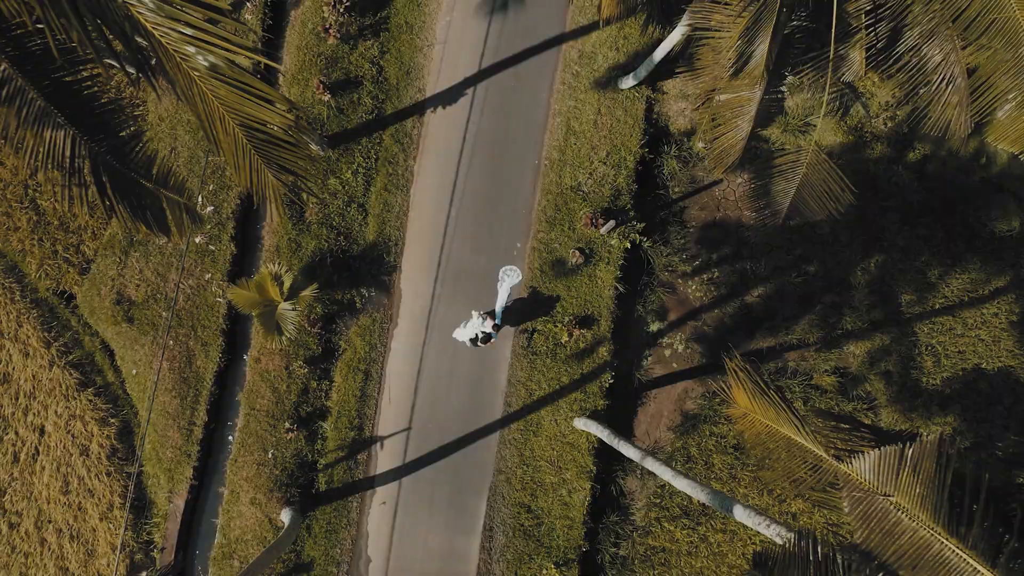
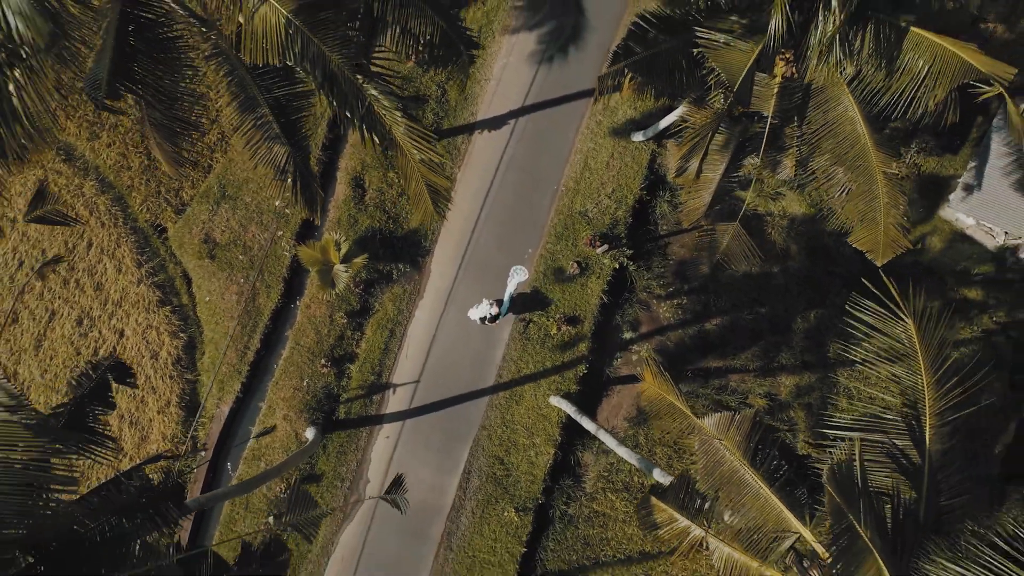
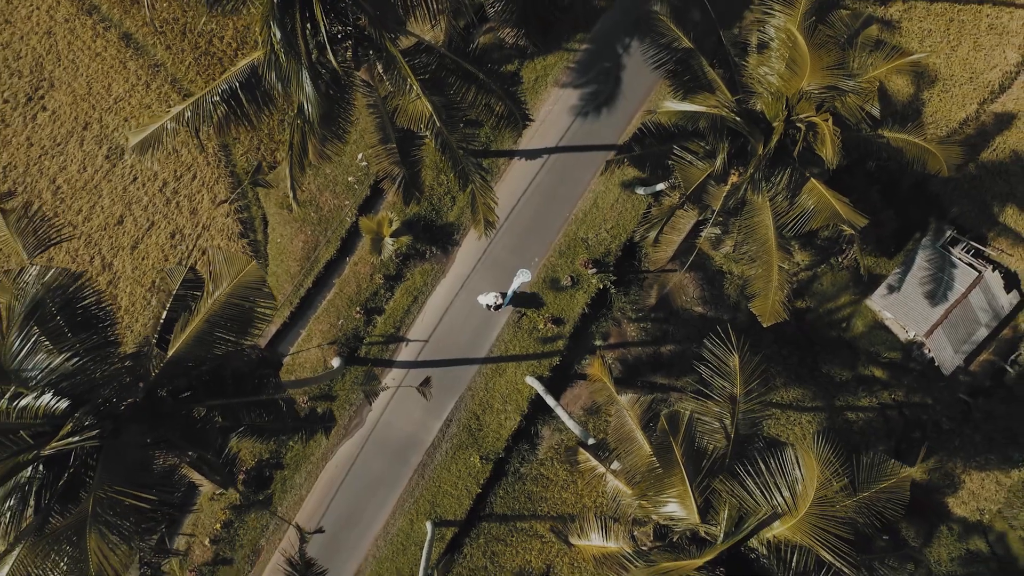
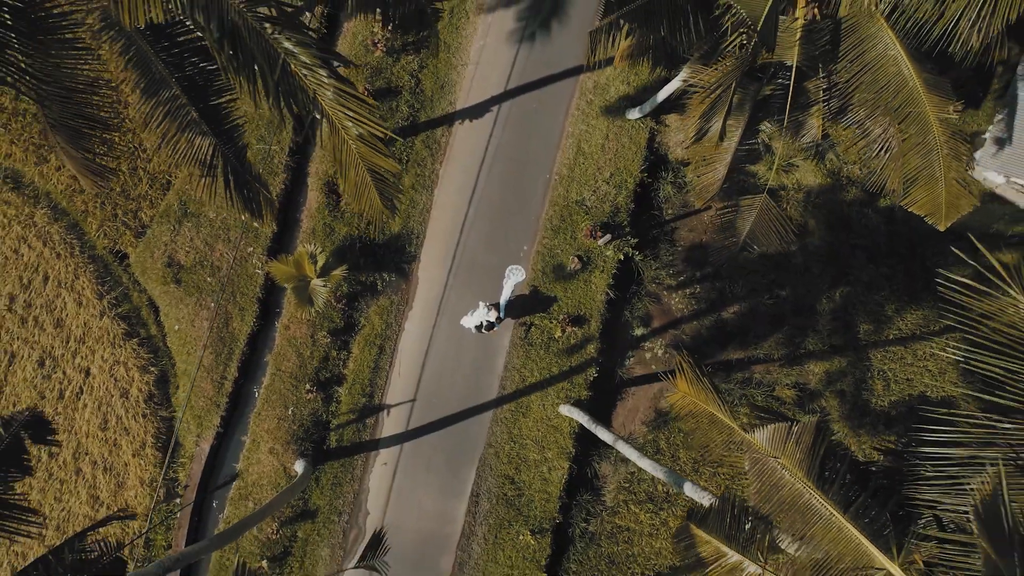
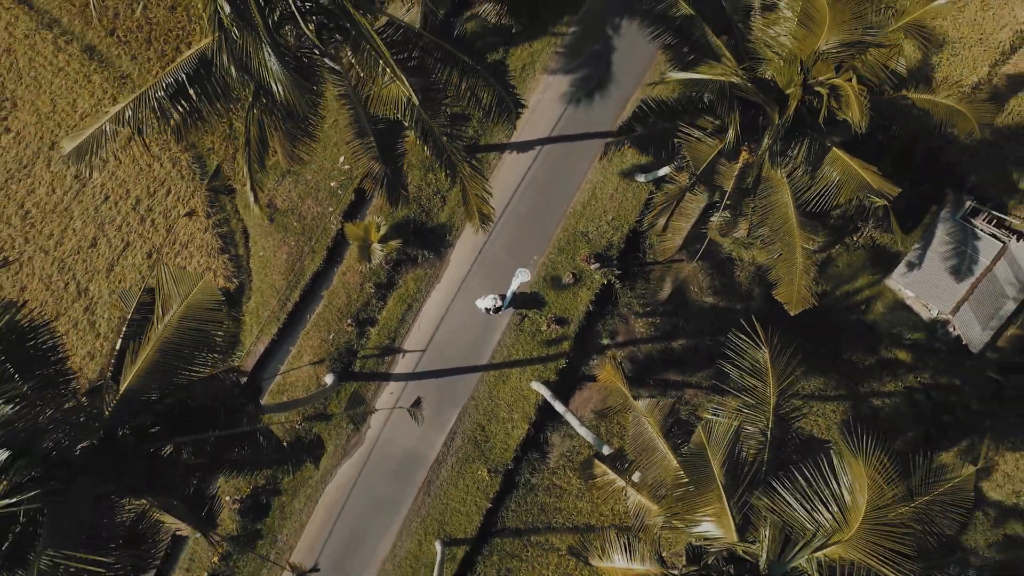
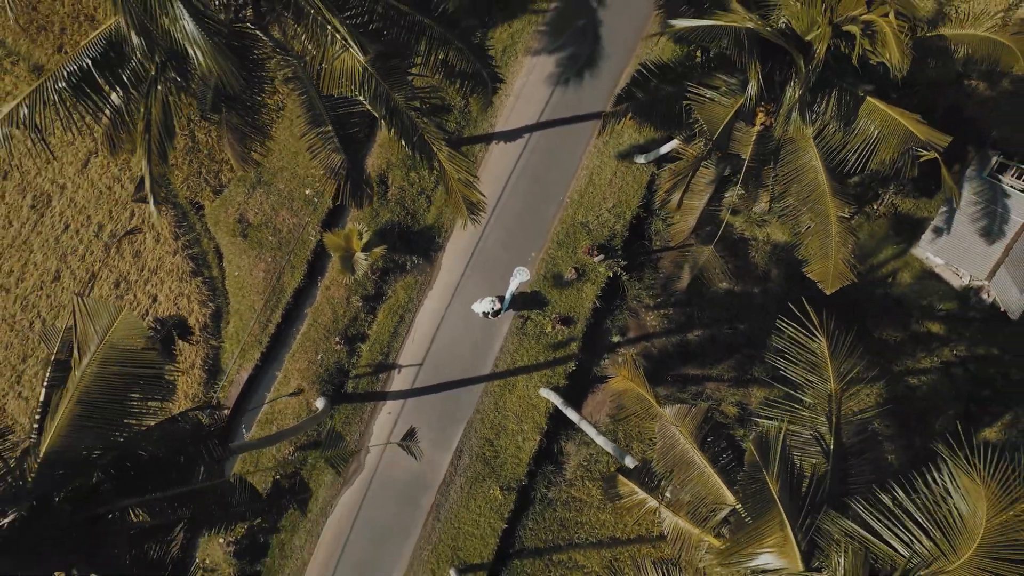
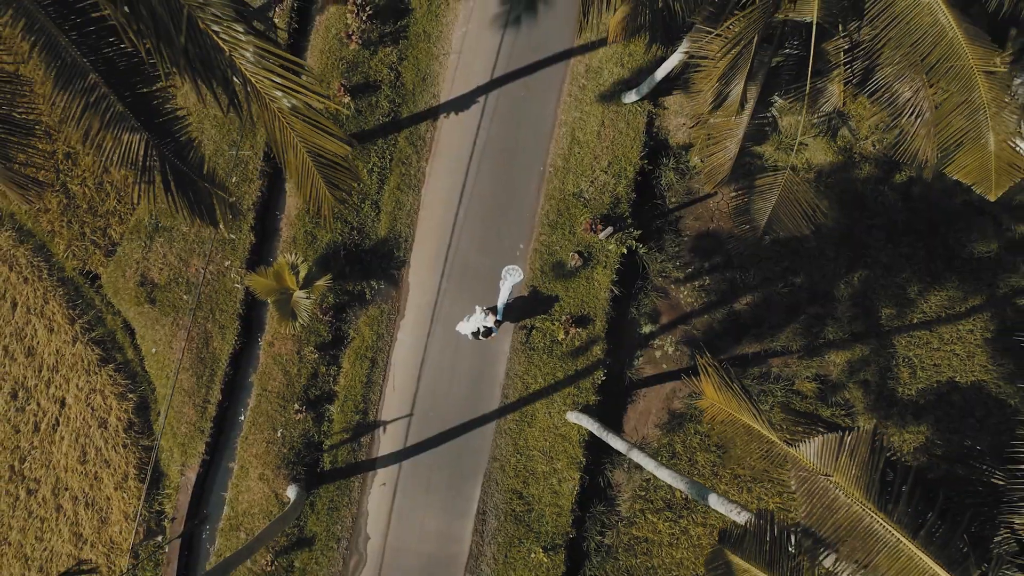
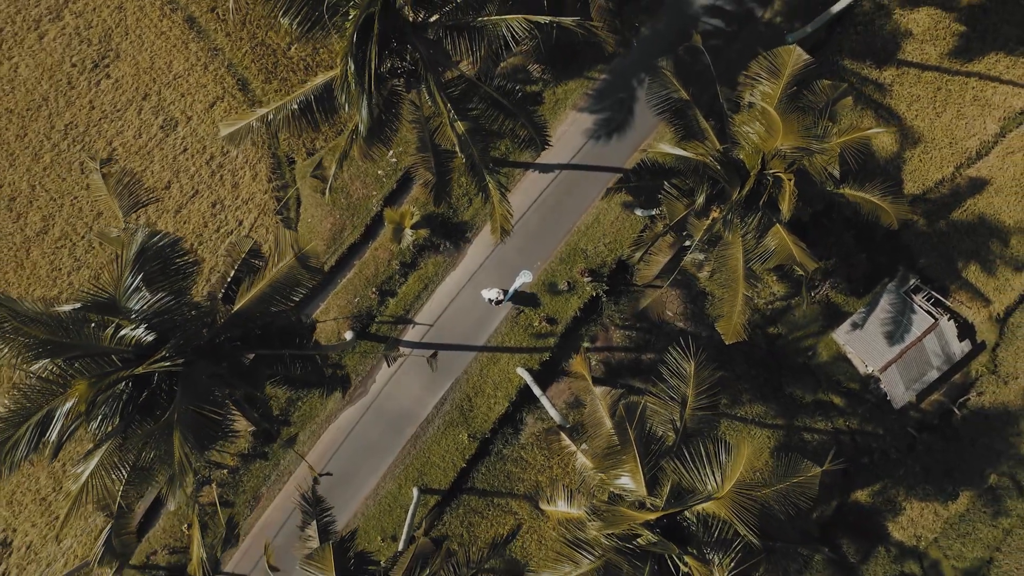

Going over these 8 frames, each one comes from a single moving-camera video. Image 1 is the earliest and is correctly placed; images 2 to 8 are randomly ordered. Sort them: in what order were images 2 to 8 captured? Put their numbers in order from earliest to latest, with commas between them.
7, 4, 2, 6, 5, 3, 8
